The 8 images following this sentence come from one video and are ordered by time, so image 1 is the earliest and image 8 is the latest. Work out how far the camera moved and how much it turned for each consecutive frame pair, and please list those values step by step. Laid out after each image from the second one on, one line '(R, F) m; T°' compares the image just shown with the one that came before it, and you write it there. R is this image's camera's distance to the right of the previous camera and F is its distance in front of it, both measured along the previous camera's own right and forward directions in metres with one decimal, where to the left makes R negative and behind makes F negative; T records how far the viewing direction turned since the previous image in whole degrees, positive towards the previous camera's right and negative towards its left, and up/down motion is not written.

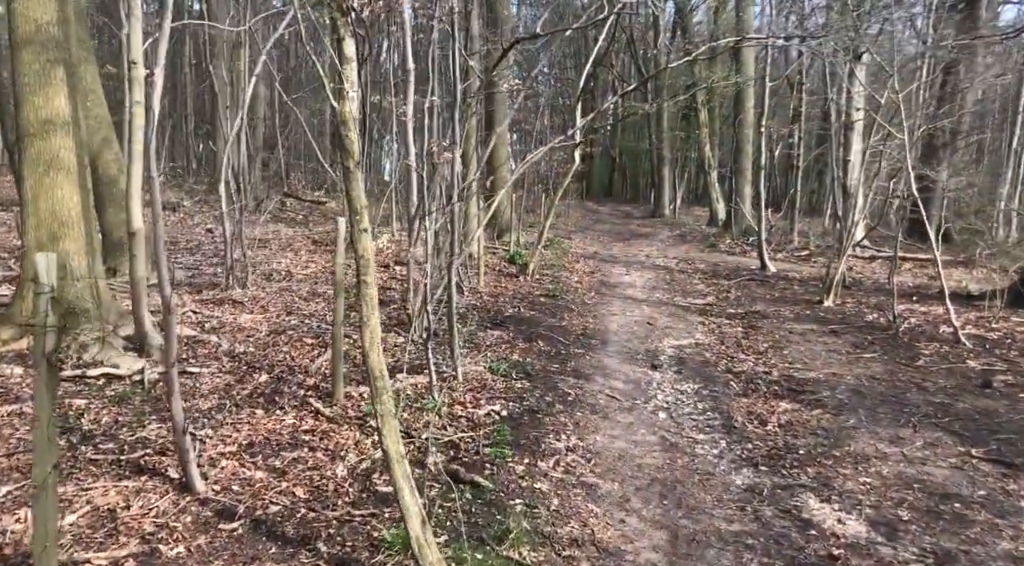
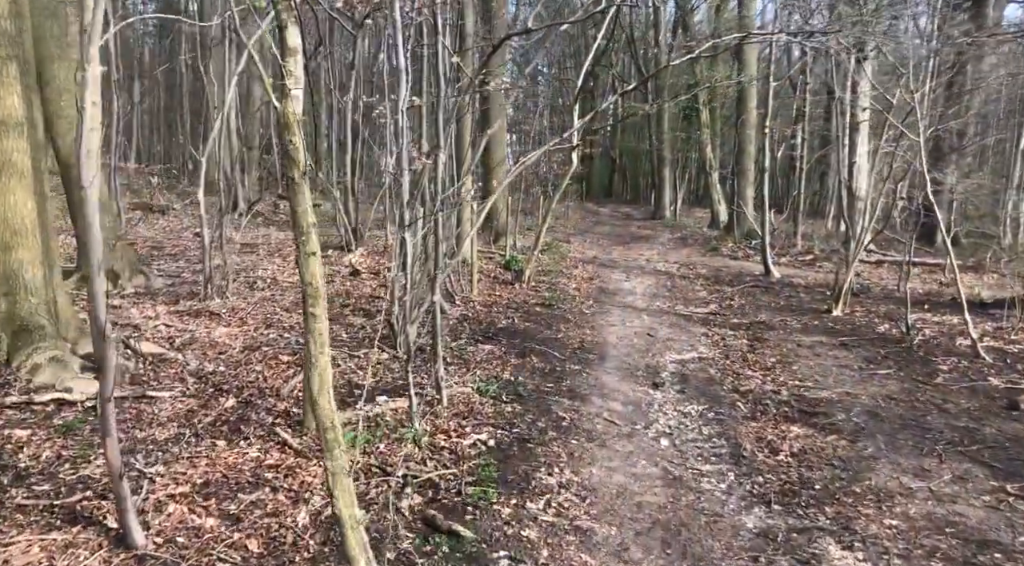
(+0.1, +0.4) m; 0°
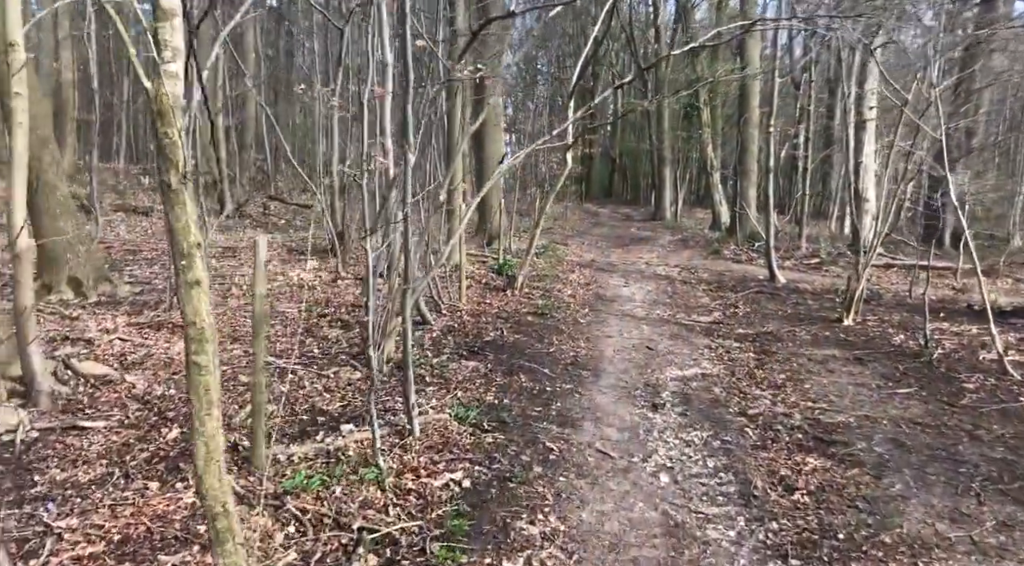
(+0.1, +0.6) m; 0°
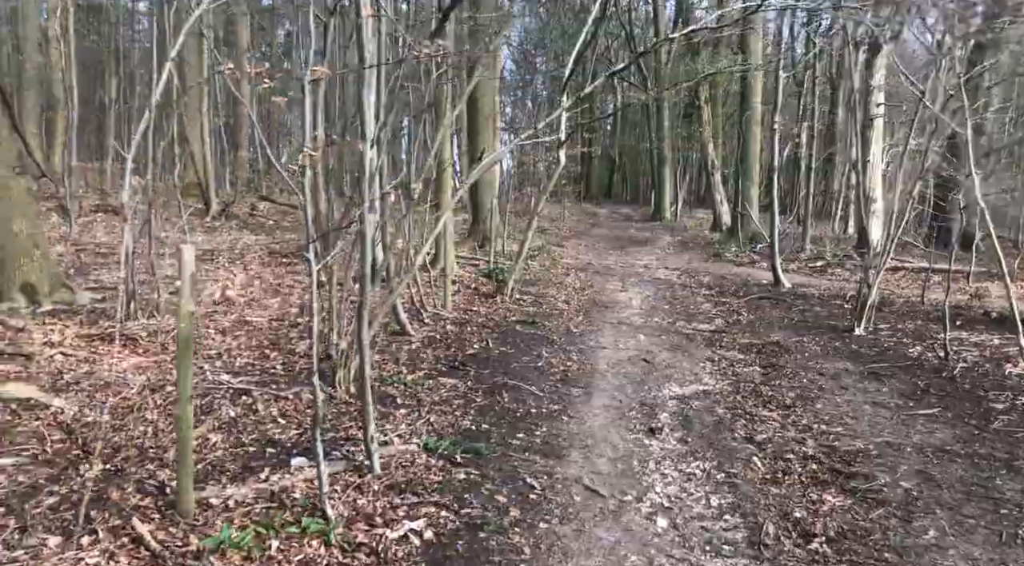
(+0.1, +0.6) m; 0°
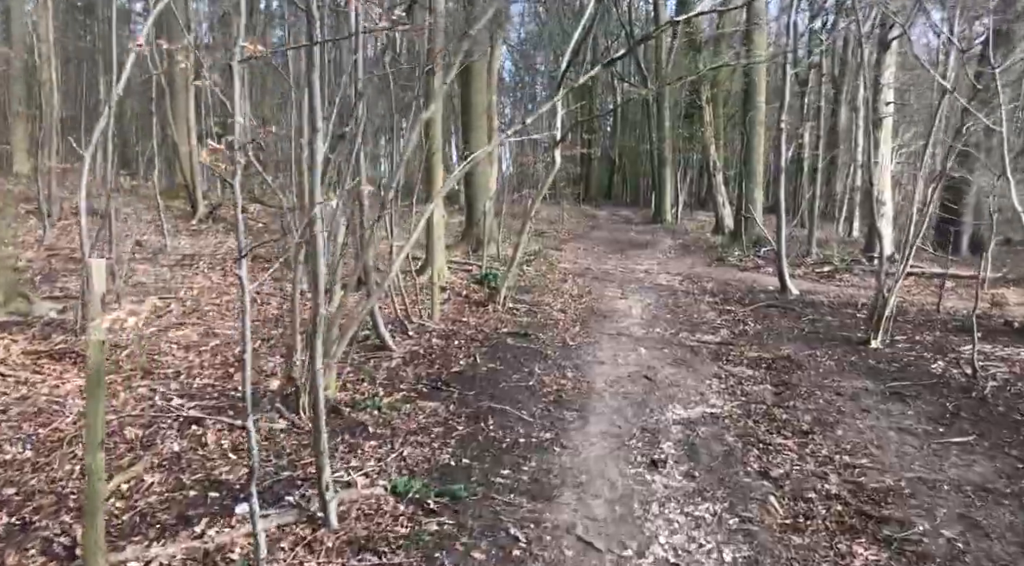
(+0.1, +0.6) m; 0°
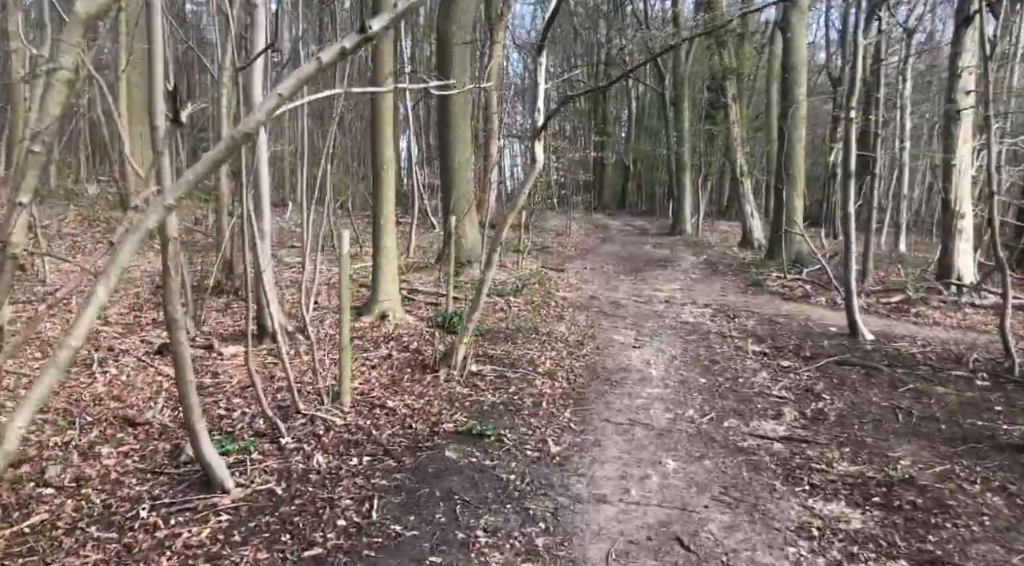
(+0.4, +2.9) m; -1°
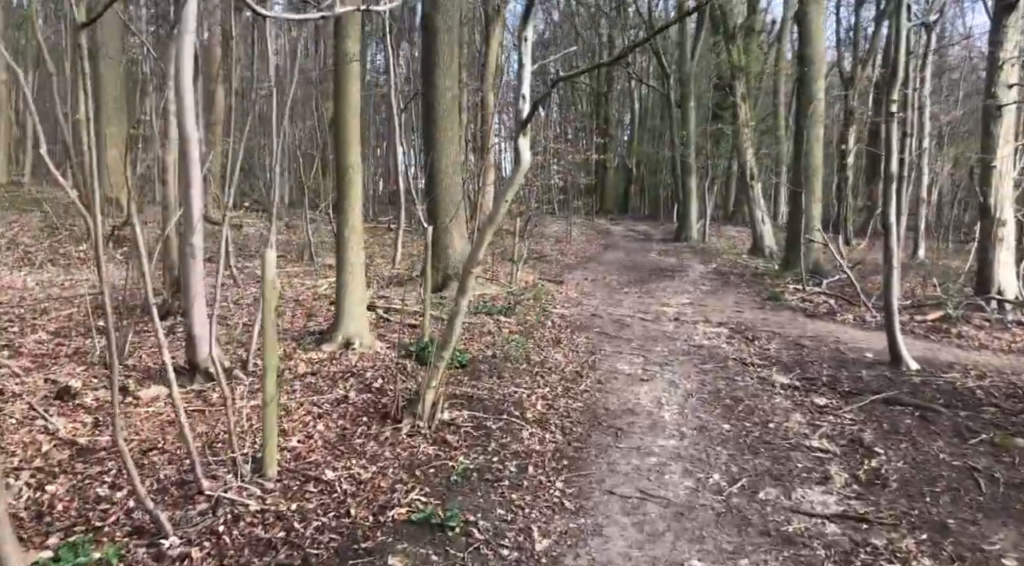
(+0.1, +1.2) m; 0°
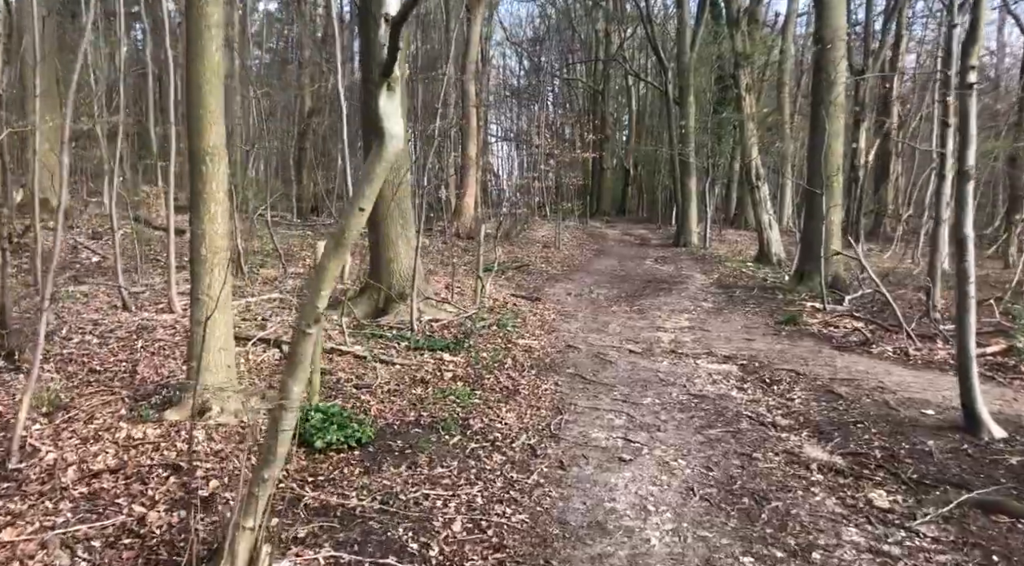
(+0.4, +2.1) m; 0°
